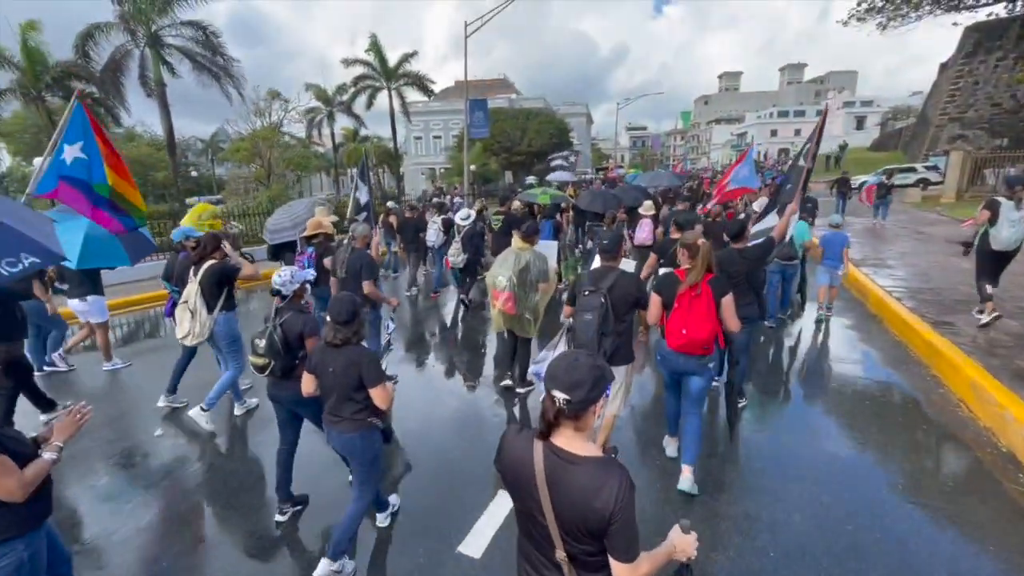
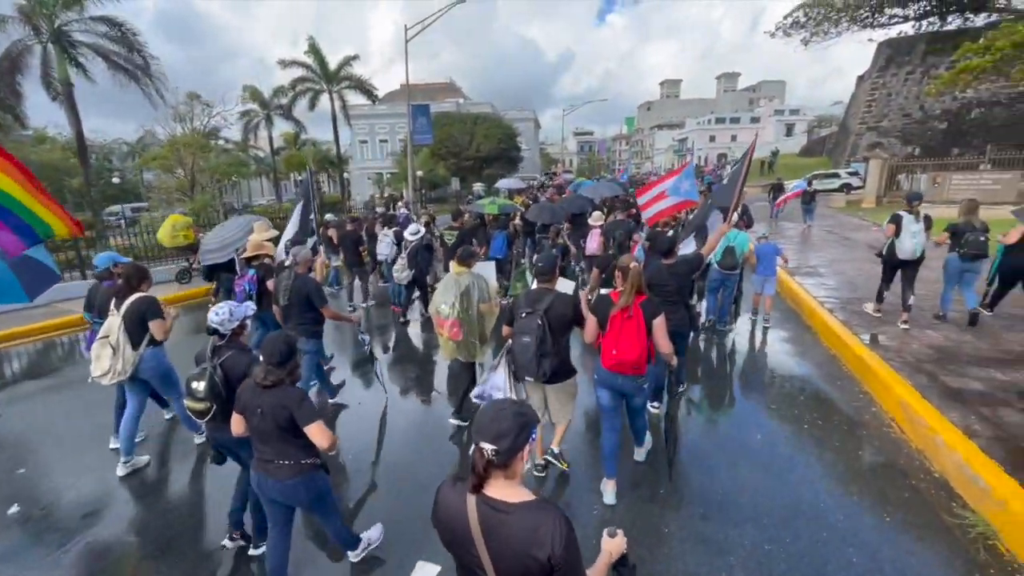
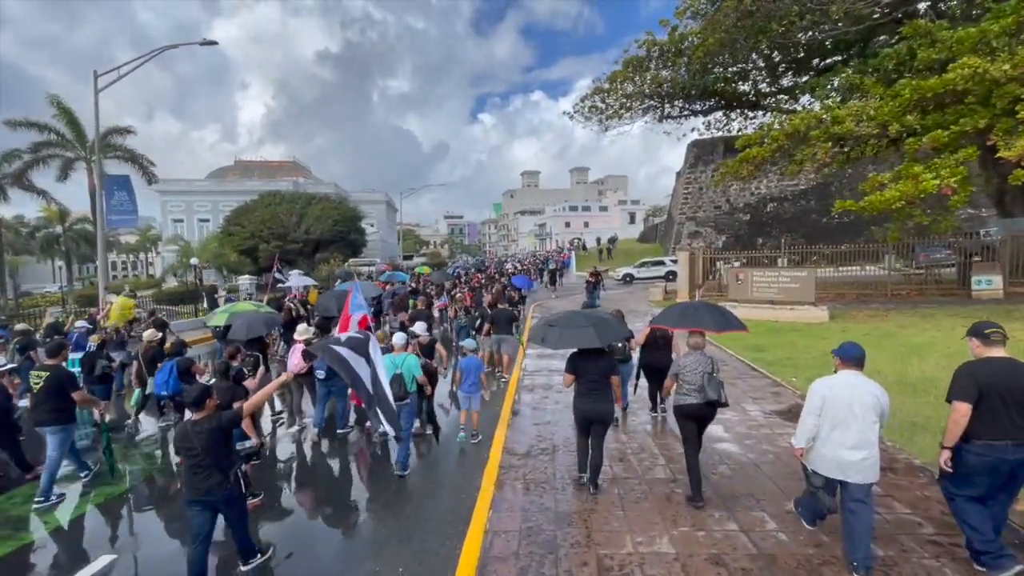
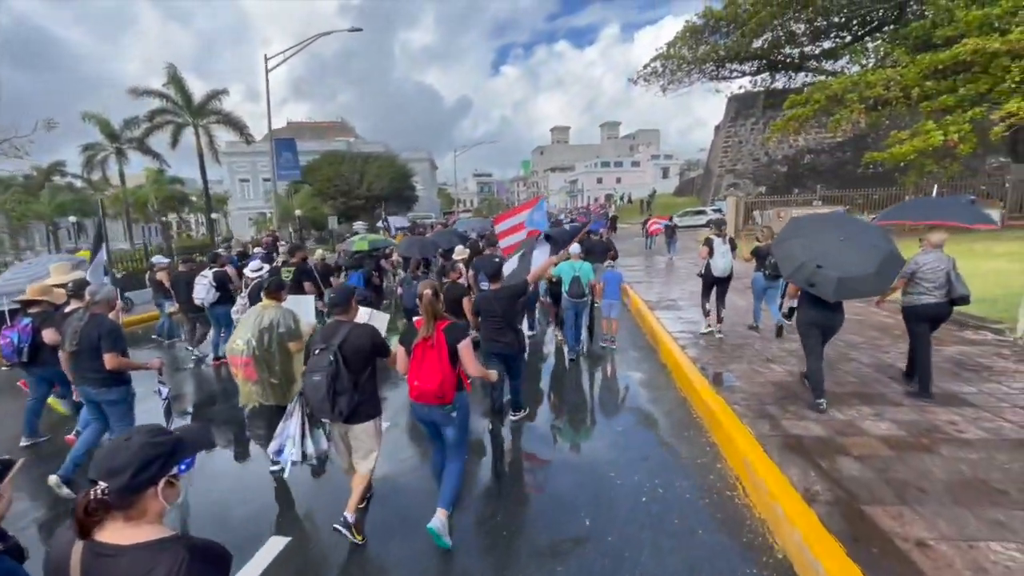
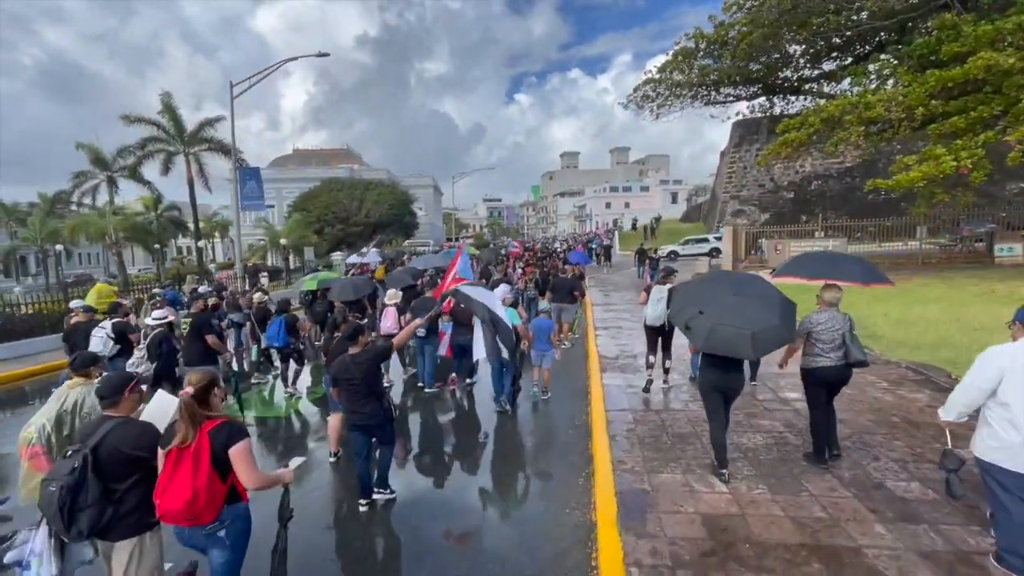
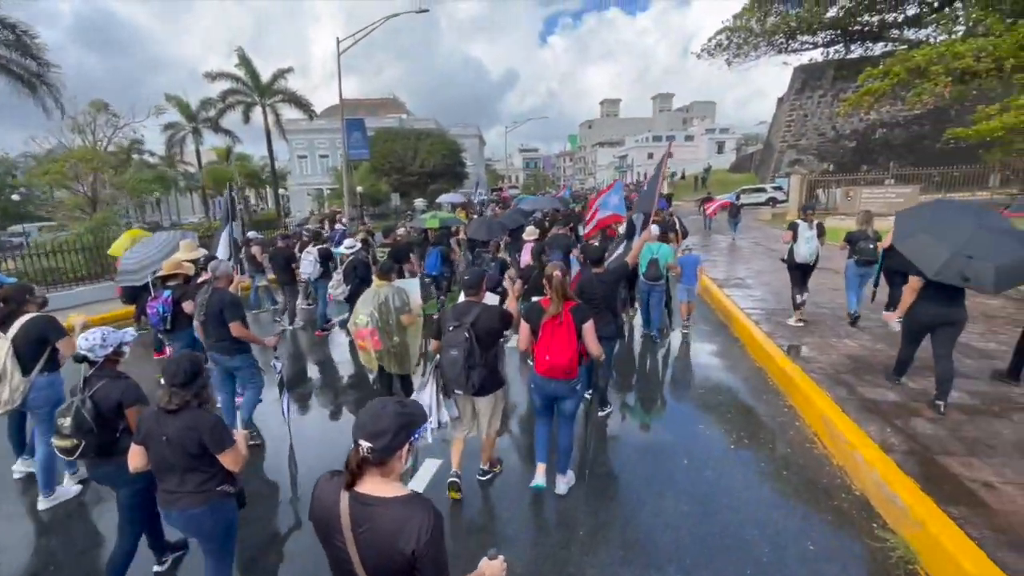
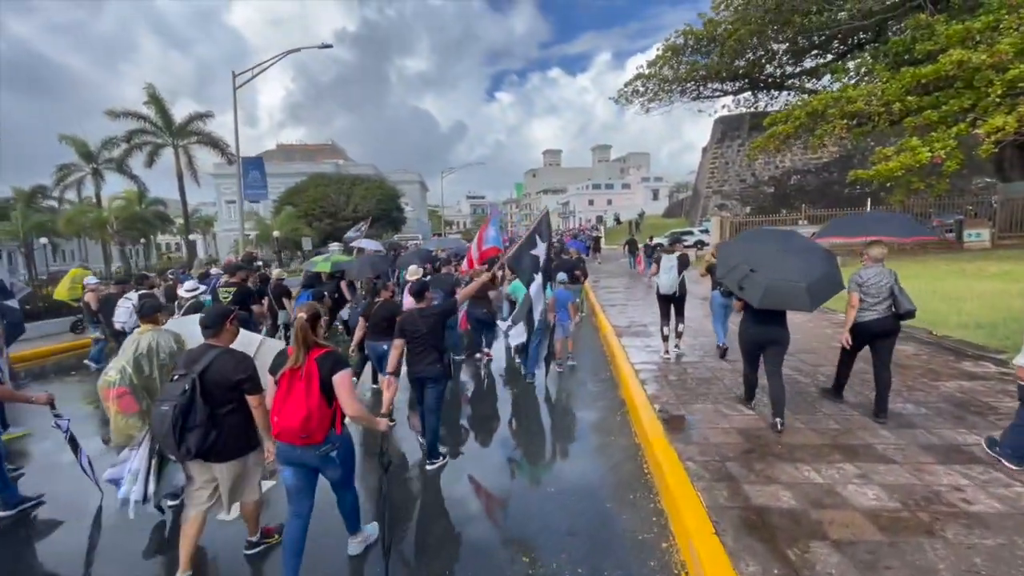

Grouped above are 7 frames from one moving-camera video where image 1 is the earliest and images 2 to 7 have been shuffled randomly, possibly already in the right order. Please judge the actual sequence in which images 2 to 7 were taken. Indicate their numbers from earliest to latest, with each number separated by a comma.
2, 6, 4, 7, 5, 3
